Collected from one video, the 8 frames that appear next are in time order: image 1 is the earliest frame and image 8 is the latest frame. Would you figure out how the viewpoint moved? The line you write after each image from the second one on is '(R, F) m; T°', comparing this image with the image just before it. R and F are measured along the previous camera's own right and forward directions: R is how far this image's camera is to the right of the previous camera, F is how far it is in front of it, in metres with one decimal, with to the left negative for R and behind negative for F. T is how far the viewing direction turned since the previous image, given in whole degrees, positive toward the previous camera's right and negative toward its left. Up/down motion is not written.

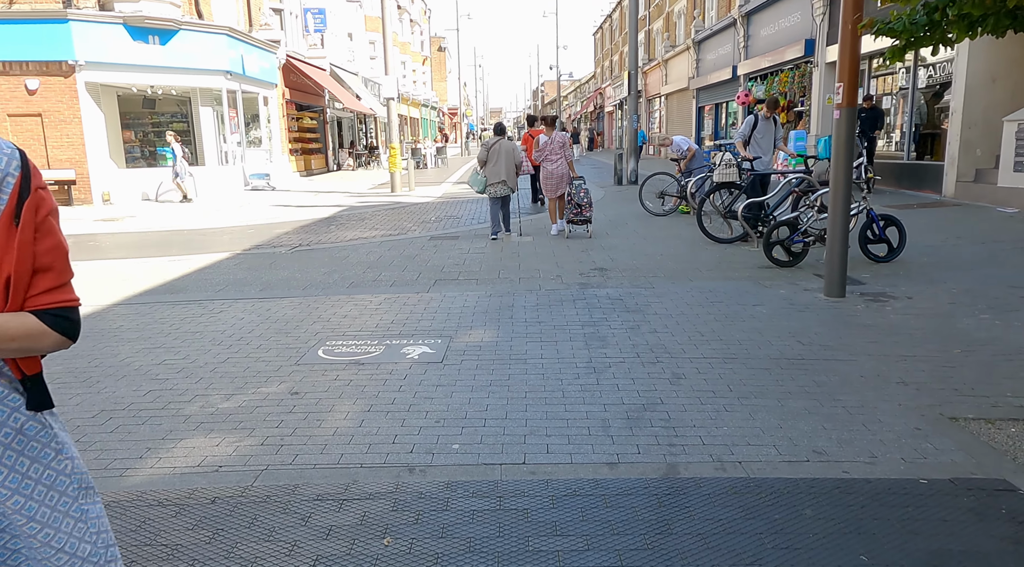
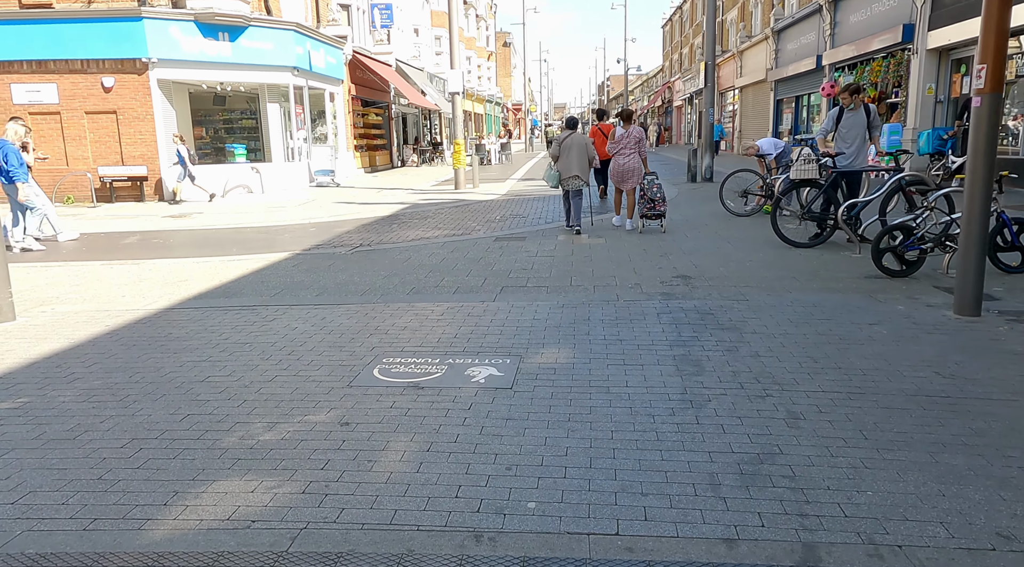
(-0.1, +0.6) m; -5°
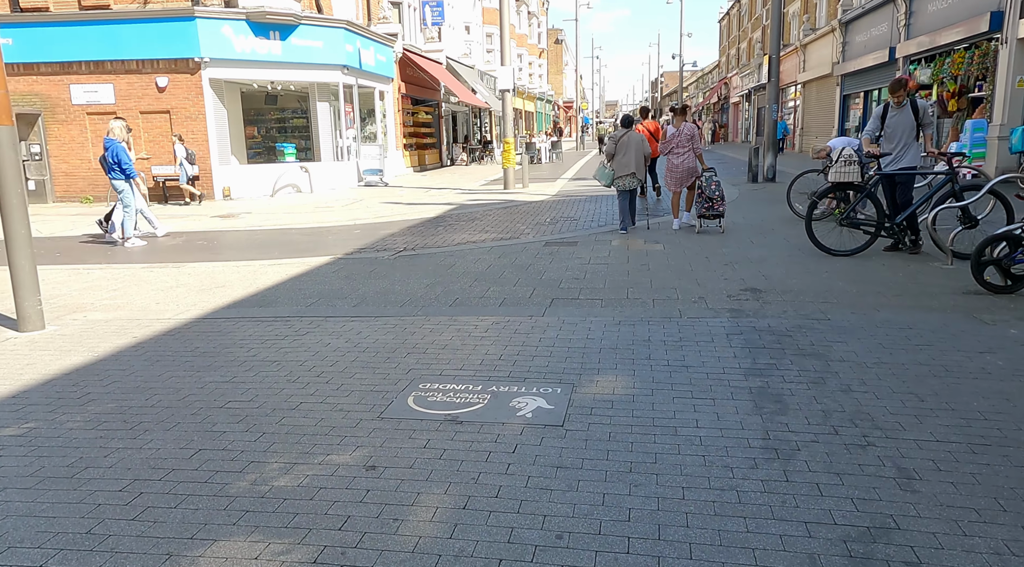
(0.0, +0.6) m; -4°
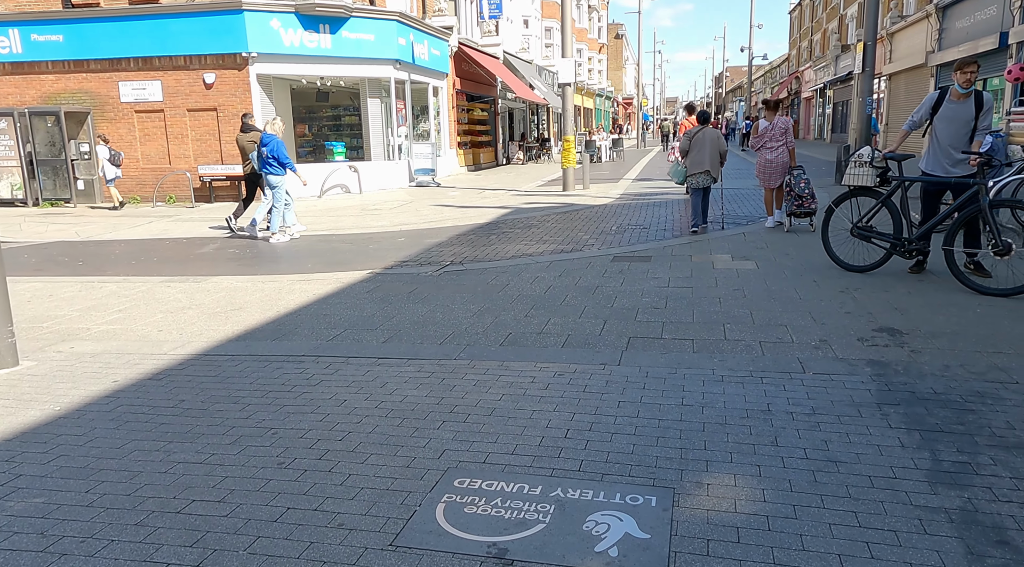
(-0.1, +1.3) m; -4°
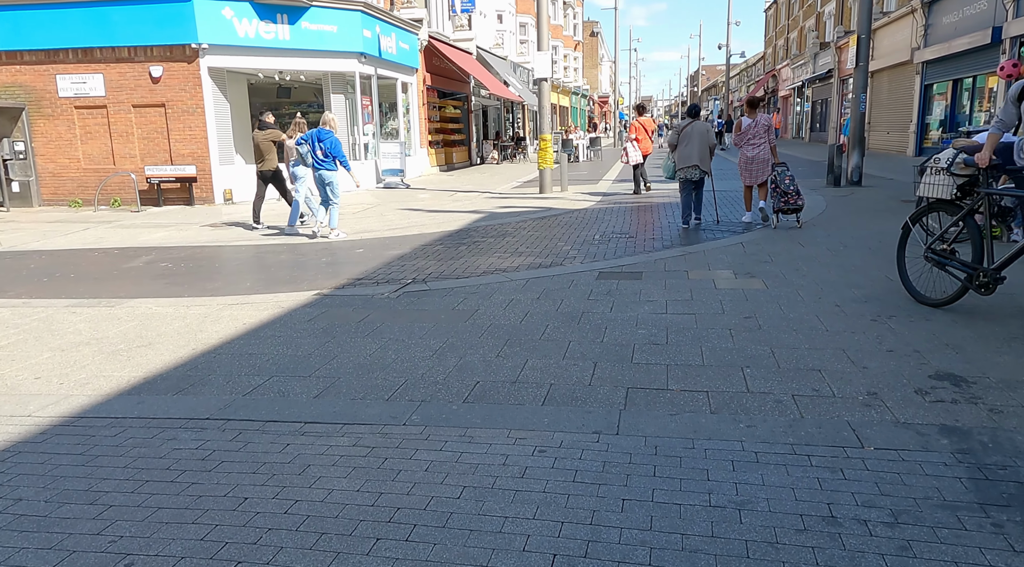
(+0.1, +1.1) m; +2°
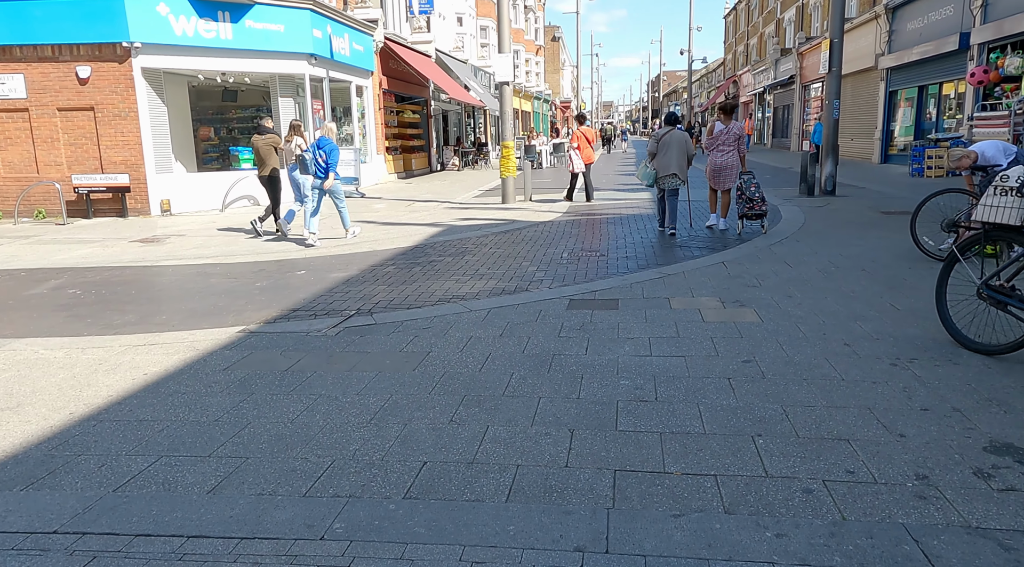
(0.0, +0.9) m; +3°
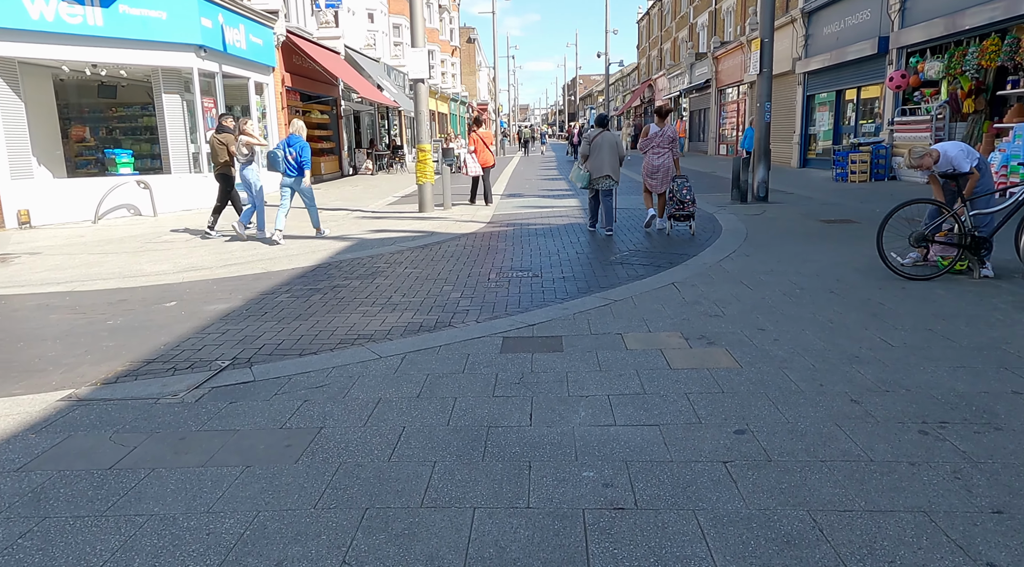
(0.0, +1.3) m; +6°
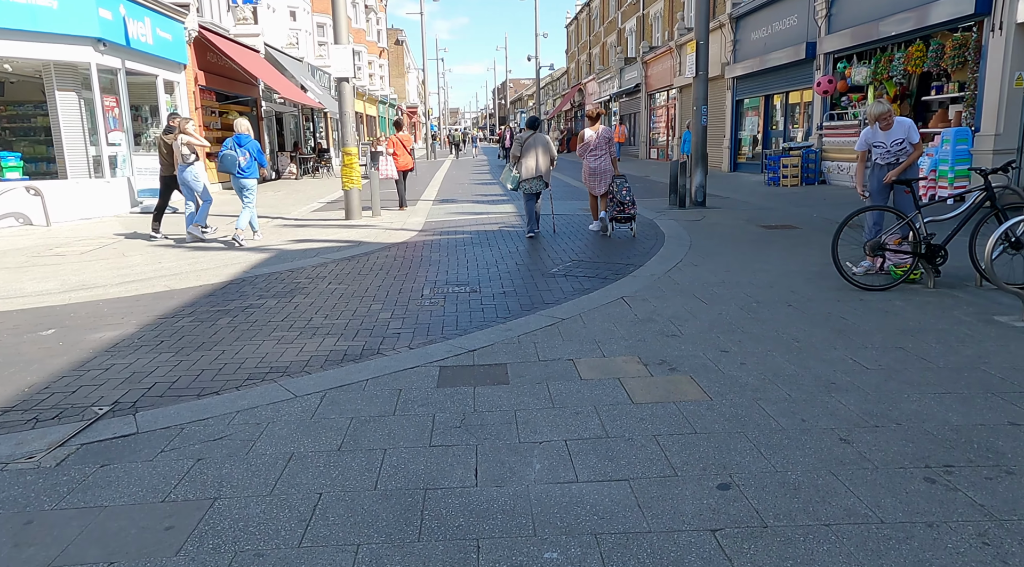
(0.0, +0.7) m; +5°
